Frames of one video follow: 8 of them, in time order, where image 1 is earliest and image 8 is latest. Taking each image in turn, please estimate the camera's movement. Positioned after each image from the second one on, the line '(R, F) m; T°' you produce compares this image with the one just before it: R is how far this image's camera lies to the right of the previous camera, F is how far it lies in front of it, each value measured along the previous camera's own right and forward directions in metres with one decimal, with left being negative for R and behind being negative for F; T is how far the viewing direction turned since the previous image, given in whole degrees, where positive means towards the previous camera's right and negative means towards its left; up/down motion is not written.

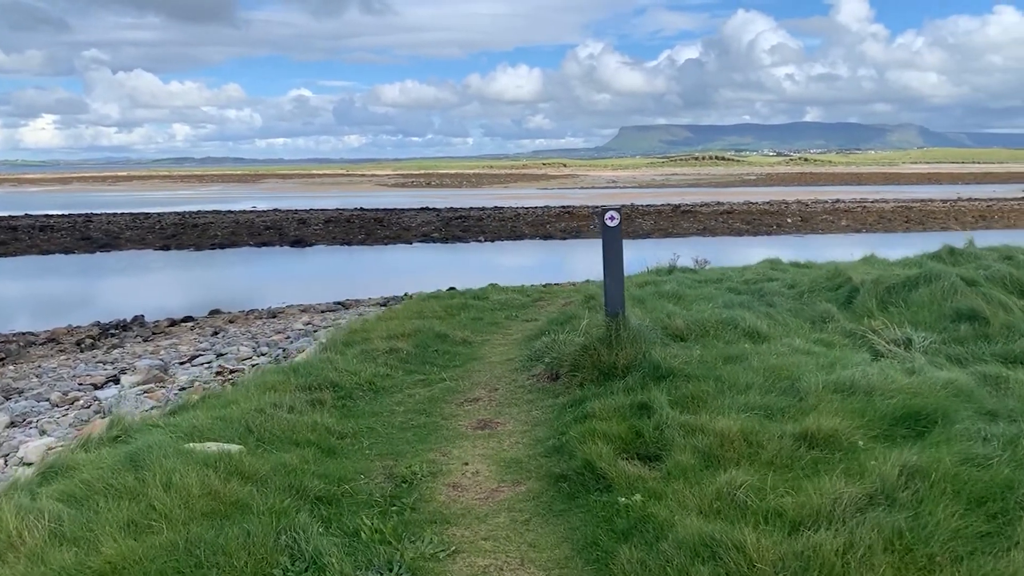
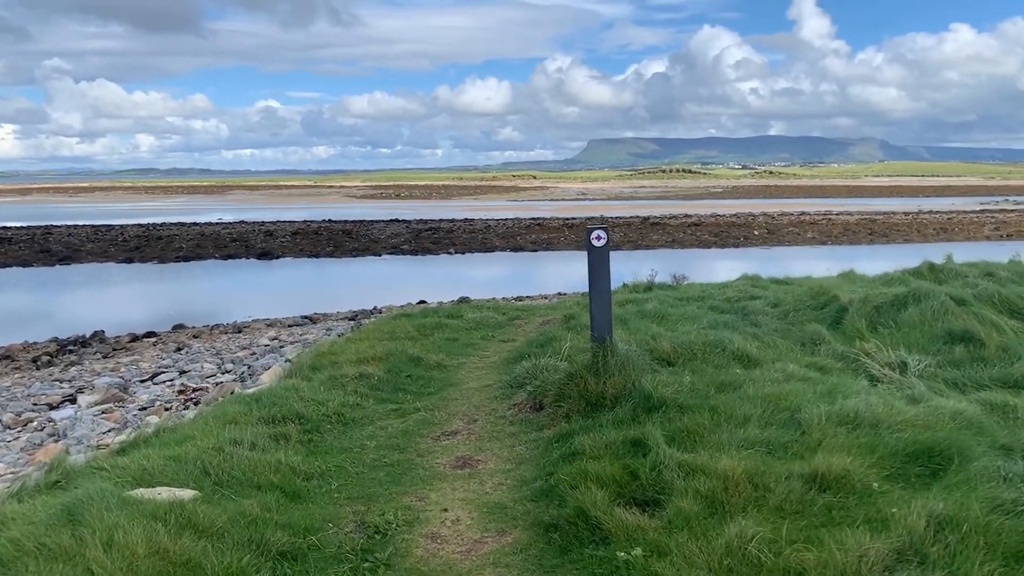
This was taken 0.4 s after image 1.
(0.0, +0.3) m; +2°
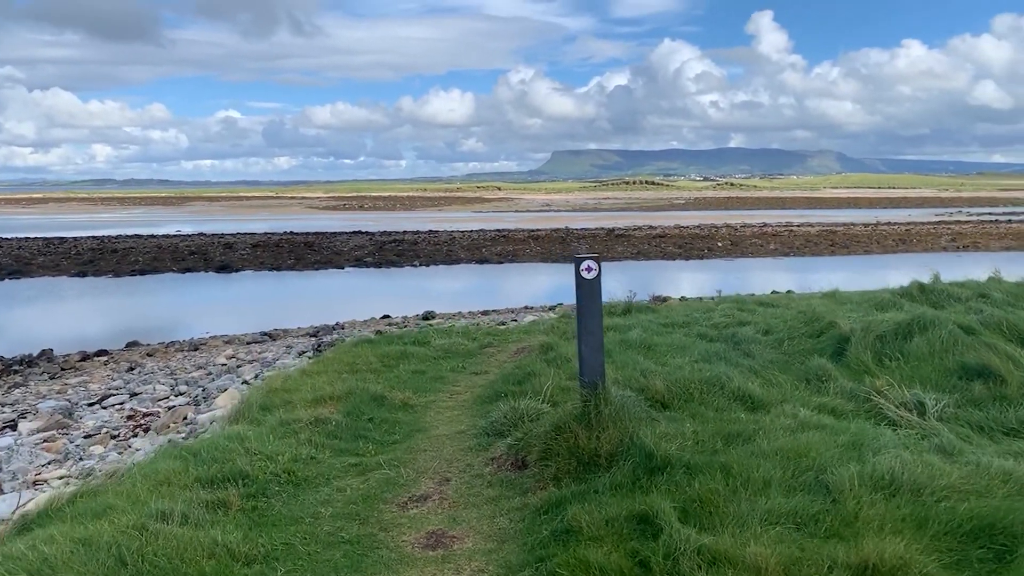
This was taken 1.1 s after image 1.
(-0.1, +0.5) m; +3°
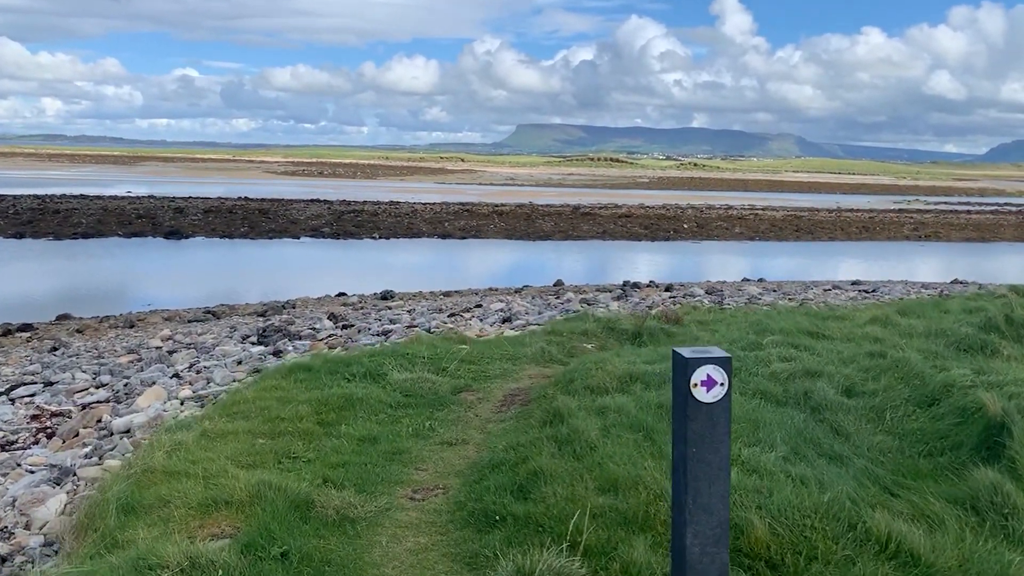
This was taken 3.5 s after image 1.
(-0.2, +1.6) m; +3°
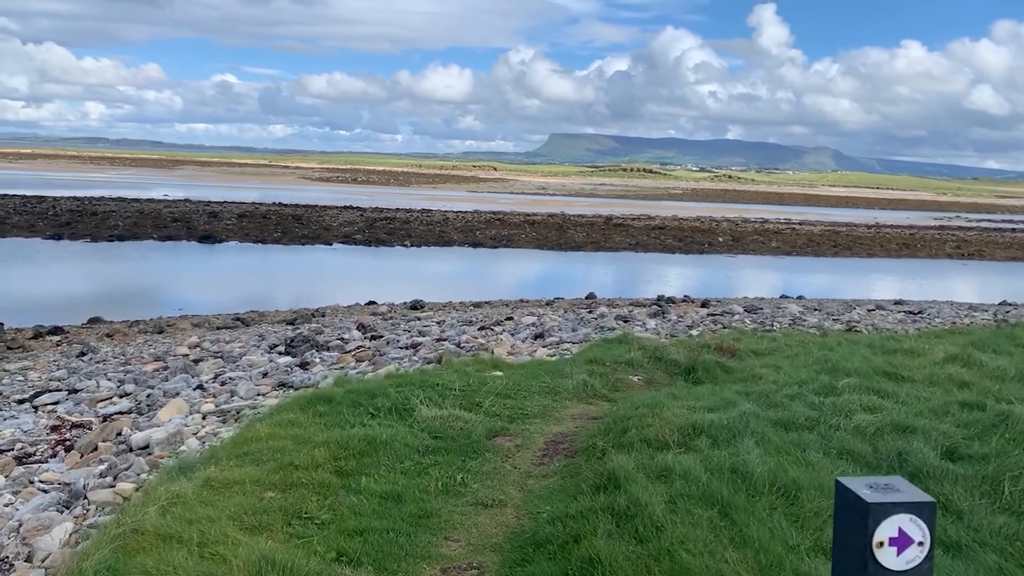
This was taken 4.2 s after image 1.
(-0.1, +0.5) m; -2°
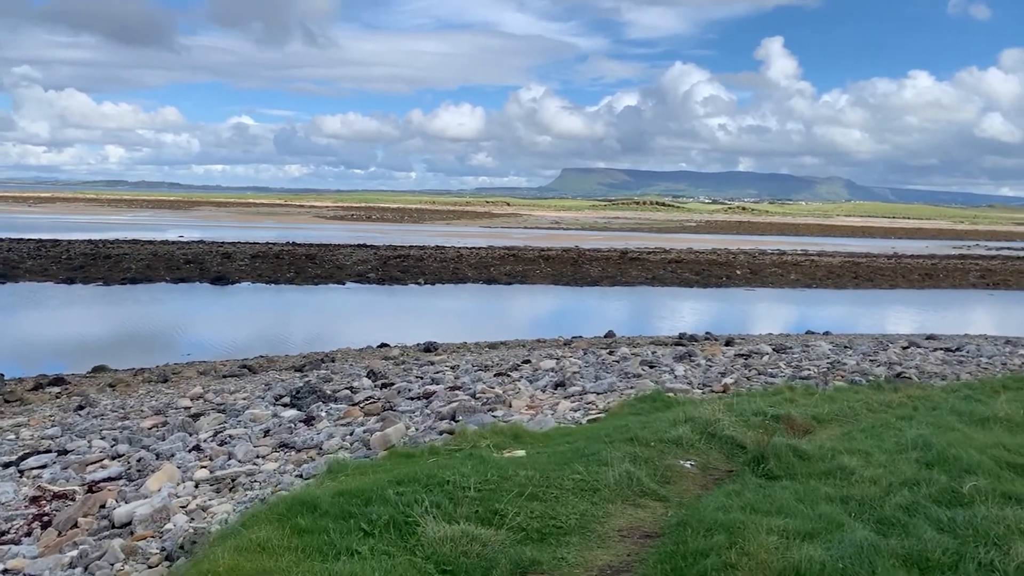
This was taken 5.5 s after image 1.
(-0.1, +1.0) m; -1°
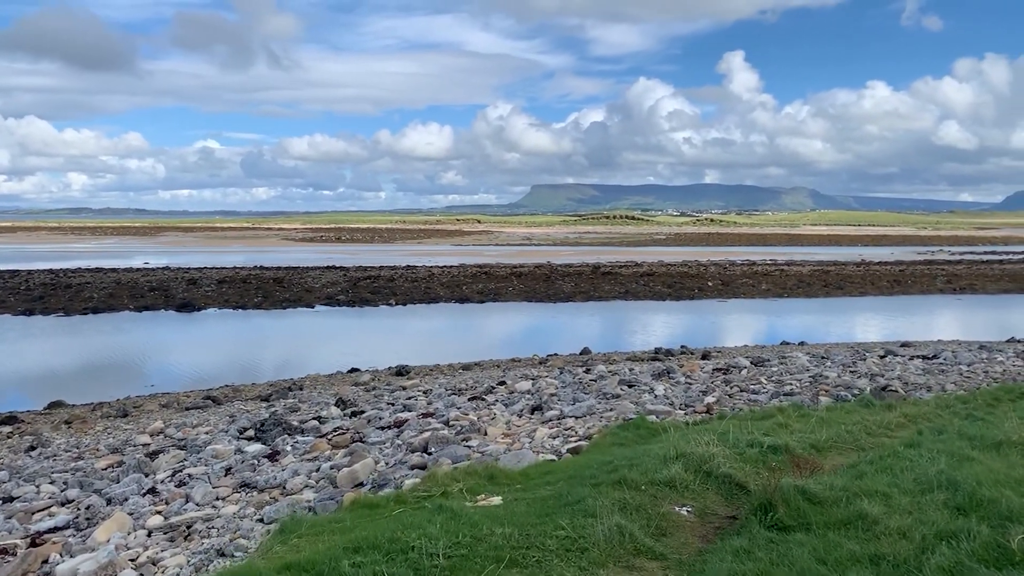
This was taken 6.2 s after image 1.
(0.0, +0.6) m; +2°
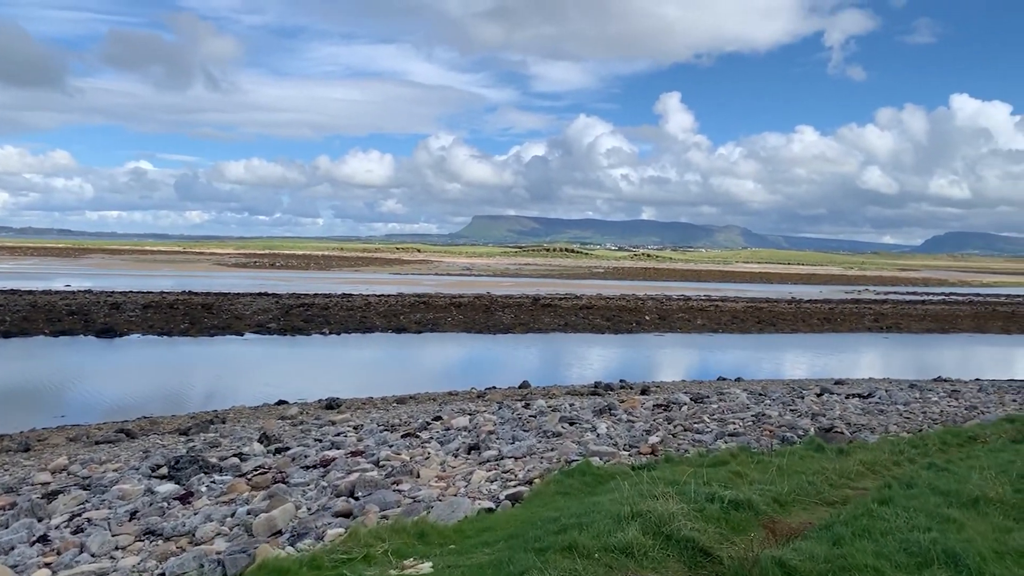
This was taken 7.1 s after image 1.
(0.0, +0.6) m; +4°
